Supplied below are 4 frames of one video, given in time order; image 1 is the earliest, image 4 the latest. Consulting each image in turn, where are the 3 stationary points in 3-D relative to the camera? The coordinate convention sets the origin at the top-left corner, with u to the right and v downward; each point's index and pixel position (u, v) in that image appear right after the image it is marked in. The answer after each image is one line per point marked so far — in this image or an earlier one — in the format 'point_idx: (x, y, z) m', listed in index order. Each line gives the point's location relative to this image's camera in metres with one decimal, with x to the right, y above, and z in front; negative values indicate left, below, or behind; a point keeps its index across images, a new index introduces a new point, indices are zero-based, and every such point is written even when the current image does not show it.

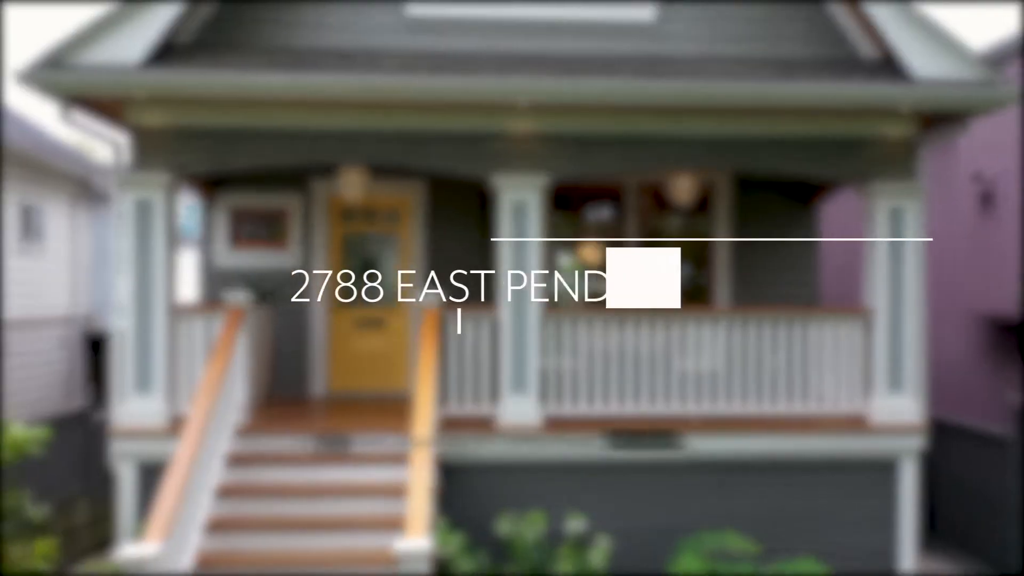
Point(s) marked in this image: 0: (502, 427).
0: (0.0, -0.5, +6.1) m
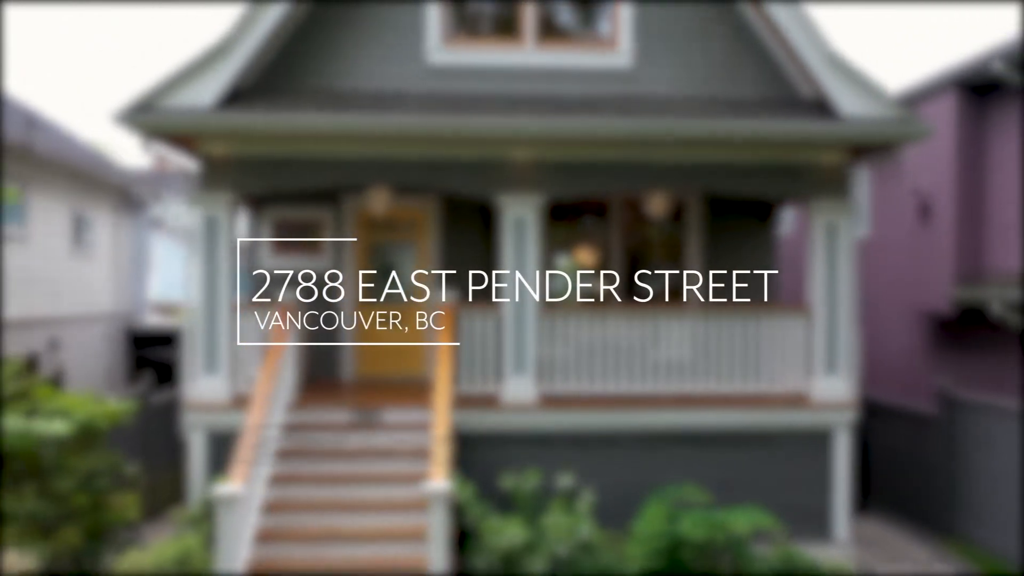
0: (0.0, -0.5, +7.4) m
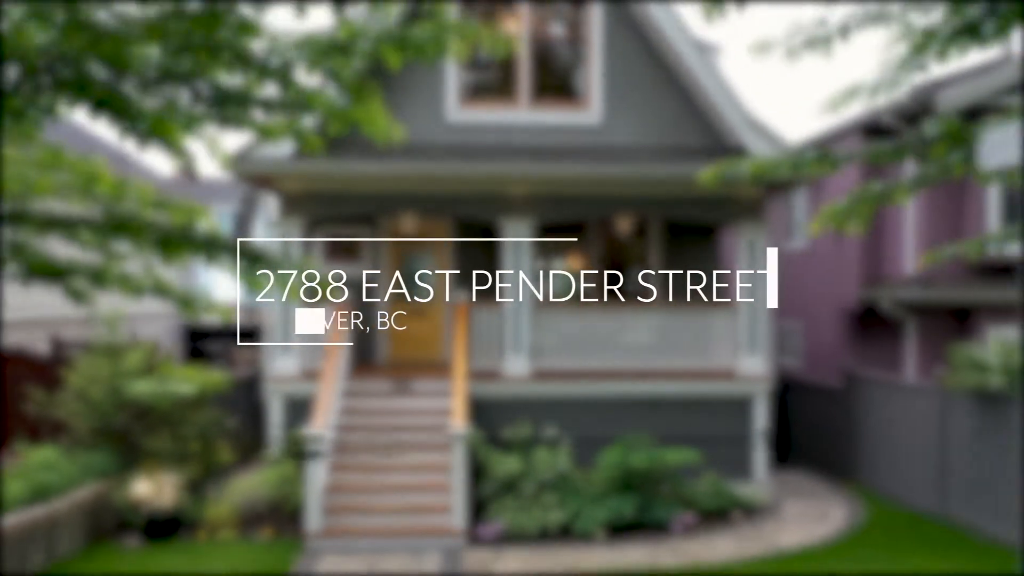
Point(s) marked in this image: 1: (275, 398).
0: (0.0, -0.5, +9.9) m
1: (-1.4, -0.7, +9.8) m
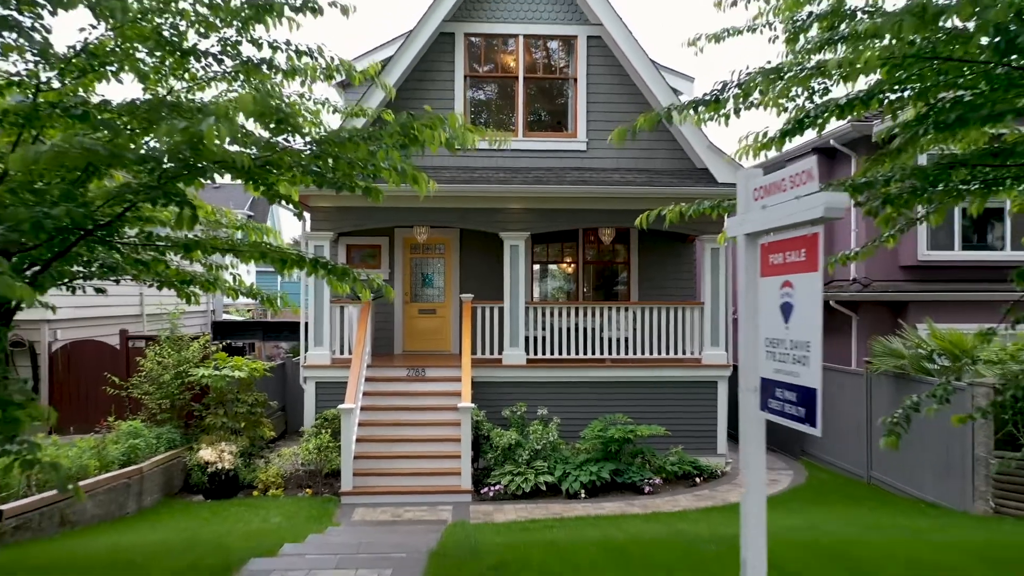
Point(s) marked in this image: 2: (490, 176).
0: (0.0, -0.5, +11.6) m
1: (-1.5, -0.7, +11.5) m
2: (-0.2, +0.8, +11.7) m
